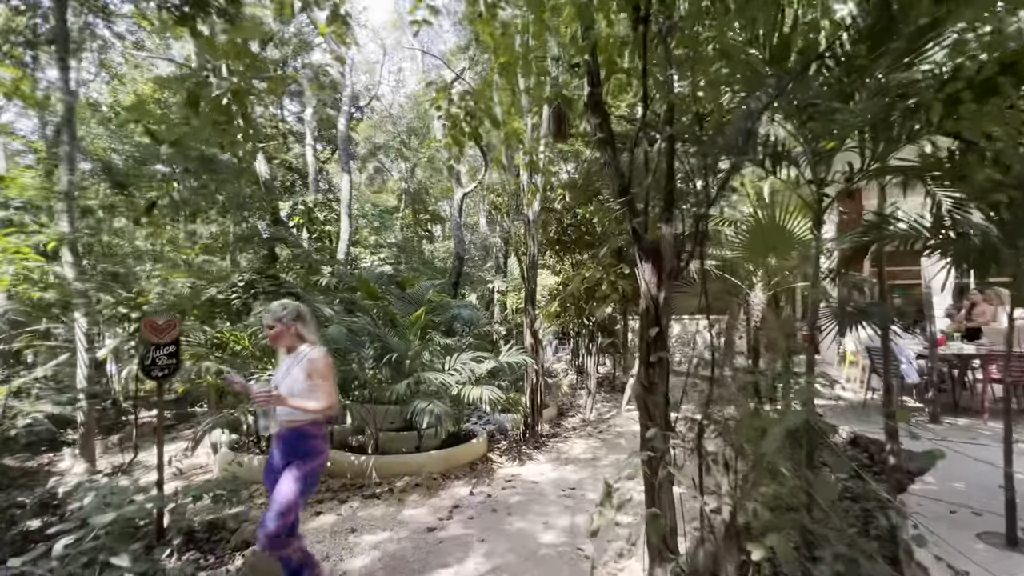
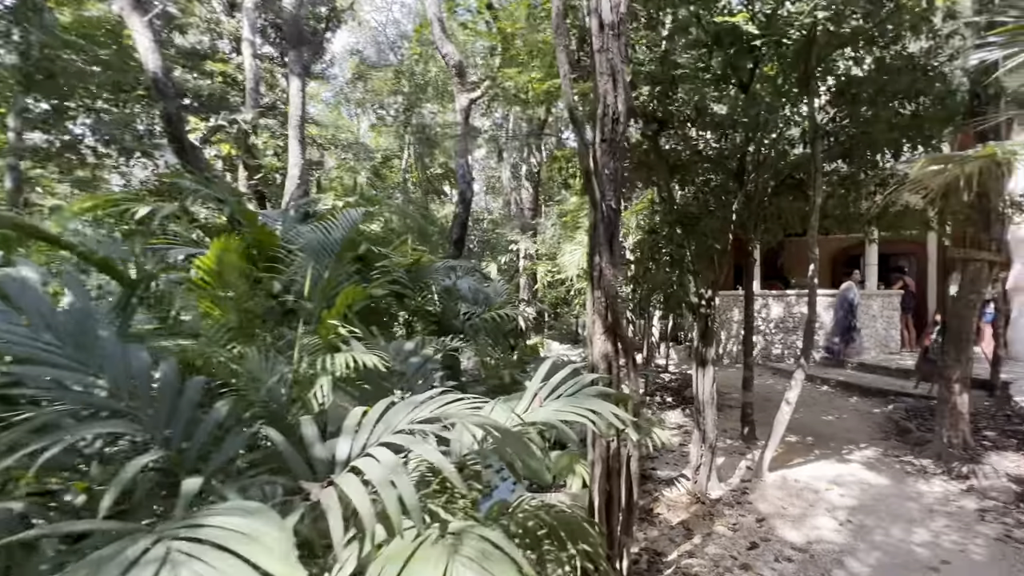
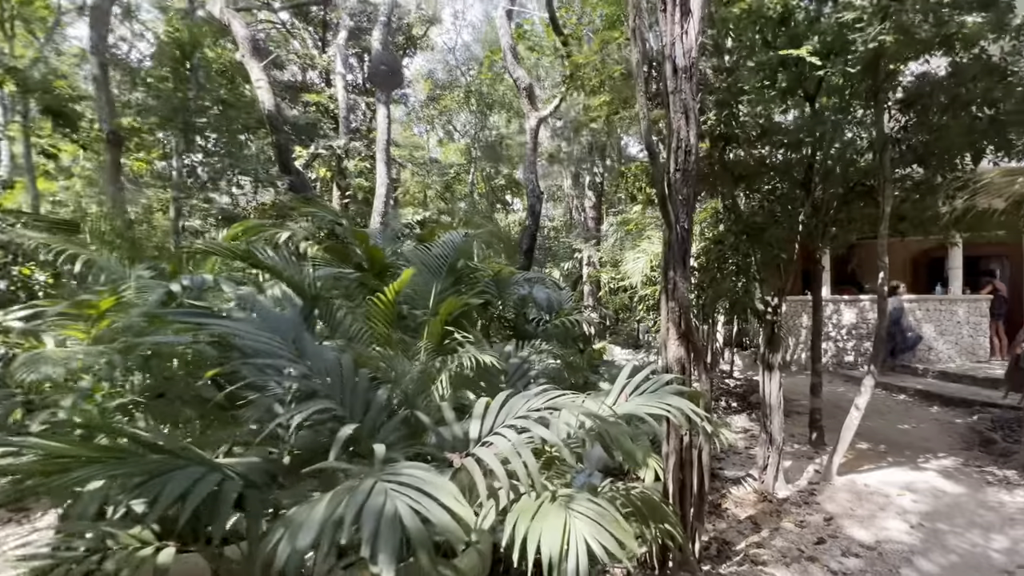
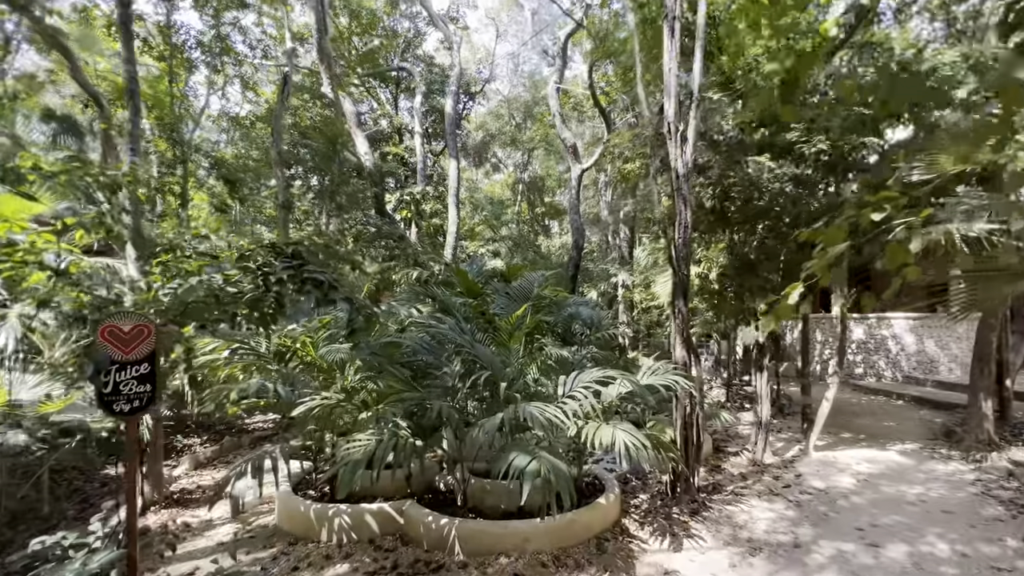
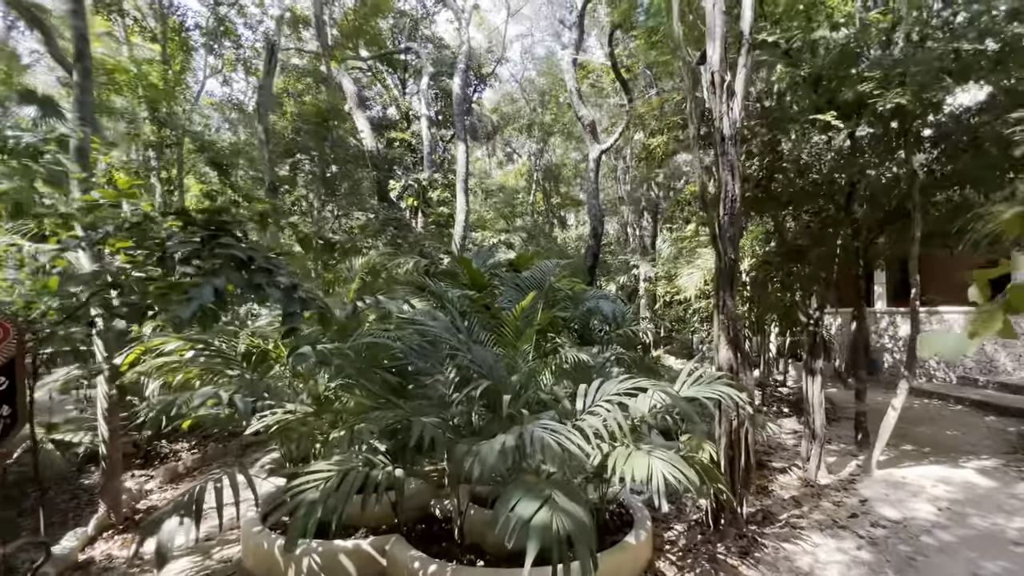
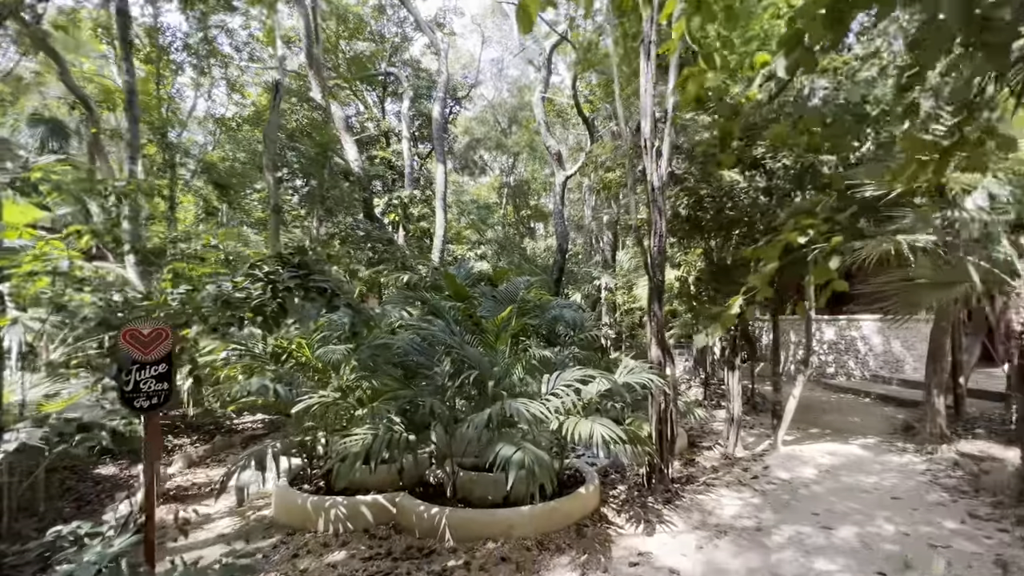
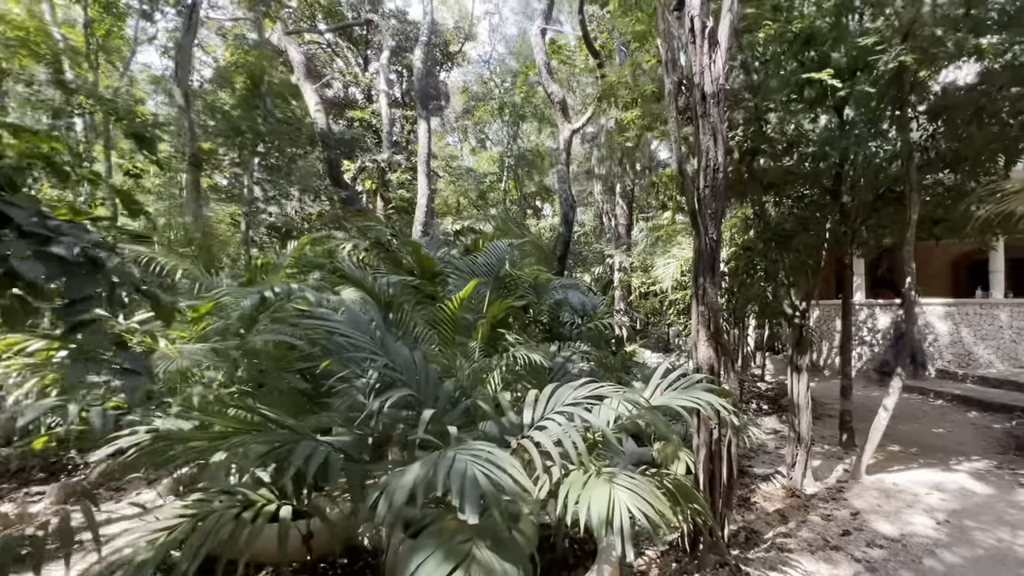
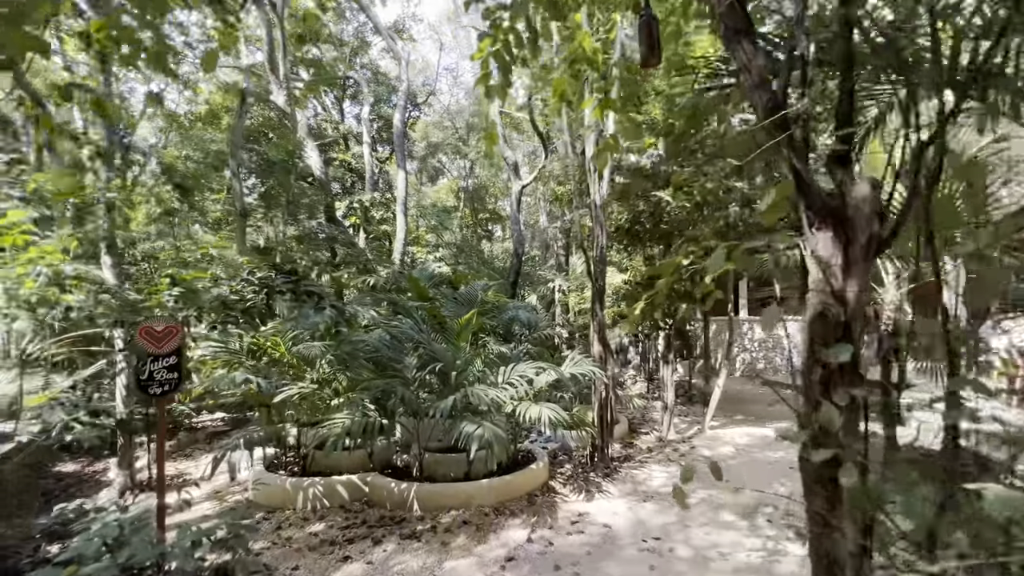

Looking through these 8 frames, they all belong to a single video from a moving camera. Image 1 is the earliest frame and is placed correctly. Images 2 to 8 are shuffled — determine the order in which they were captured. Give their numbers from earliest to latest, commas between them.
8, 6, 4, 5, 7, 3, 2
